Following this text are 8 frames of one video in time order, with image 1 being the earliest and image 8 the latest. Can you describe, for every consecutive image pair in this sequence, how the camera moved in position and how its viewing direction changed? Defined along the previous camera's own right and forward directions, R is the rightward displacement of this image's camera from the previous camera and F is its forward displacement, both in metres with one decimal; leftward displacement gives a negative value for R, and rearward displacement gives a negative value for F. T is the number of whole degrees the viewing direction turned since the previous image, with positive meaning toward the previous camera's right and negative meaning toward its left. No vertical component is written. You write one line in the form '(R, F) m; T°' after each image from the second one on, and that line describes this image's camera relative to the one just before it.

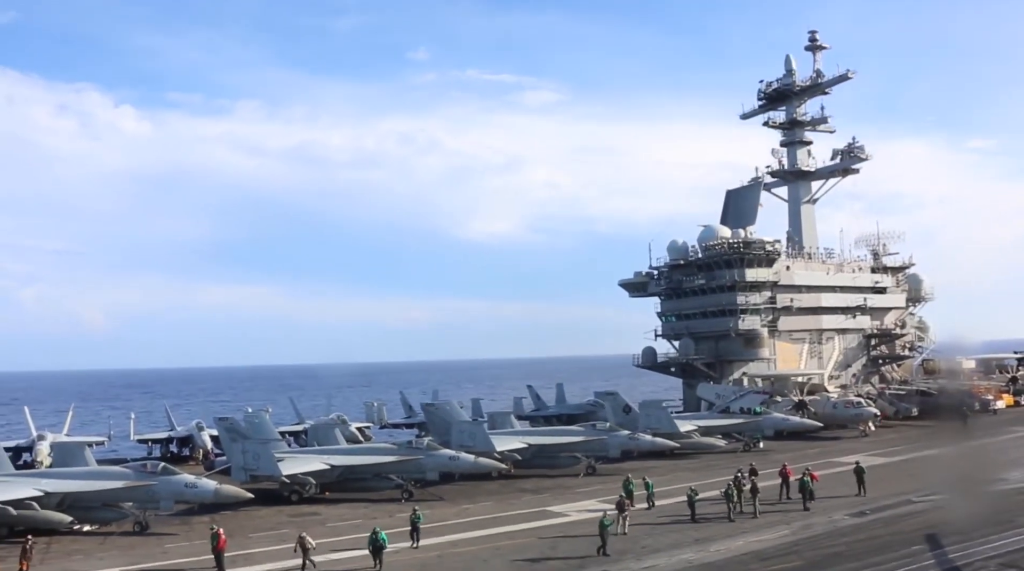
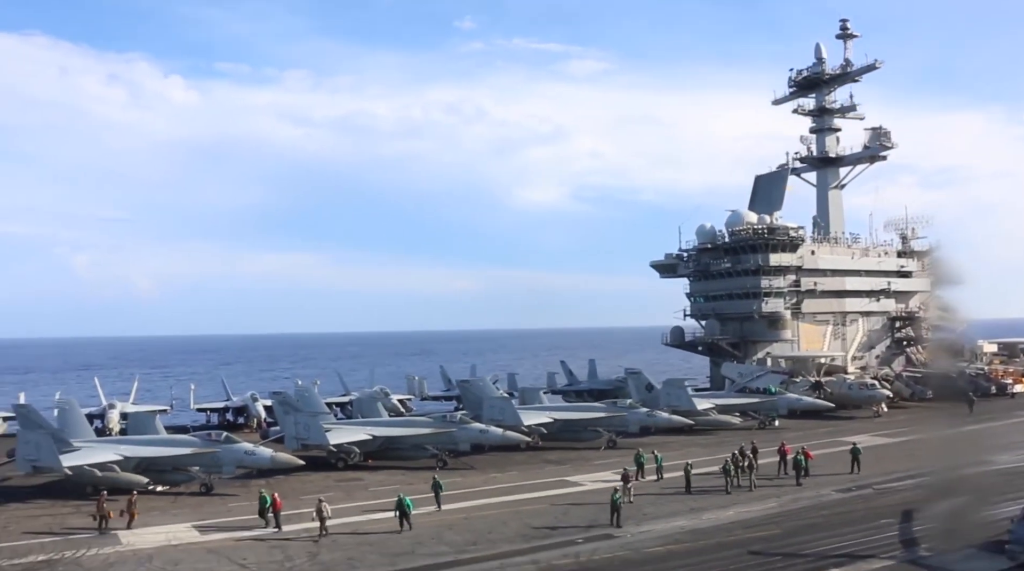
(+0.6, -4.2) m; -2°
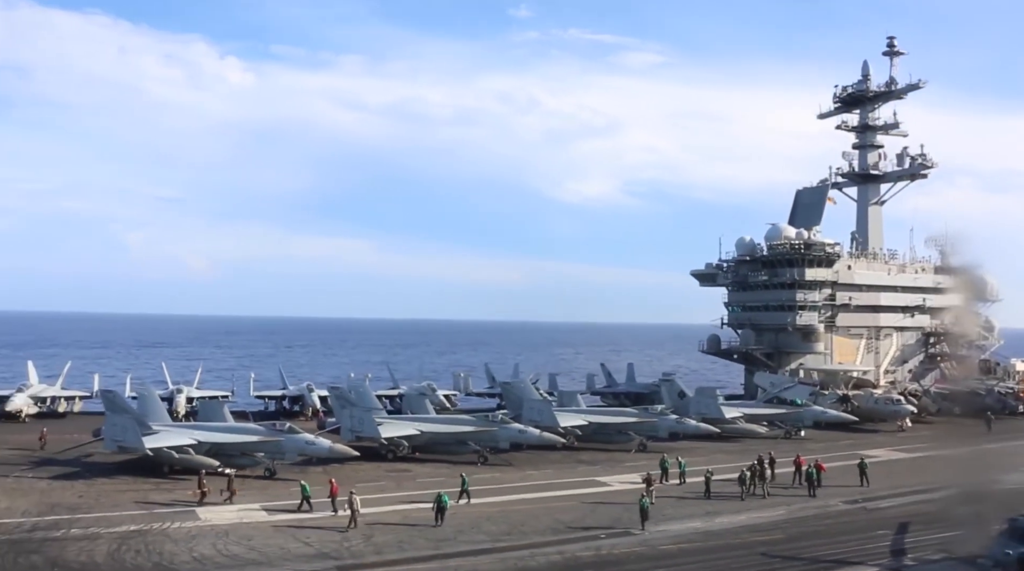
(+0.2, -3.9) m; -2°
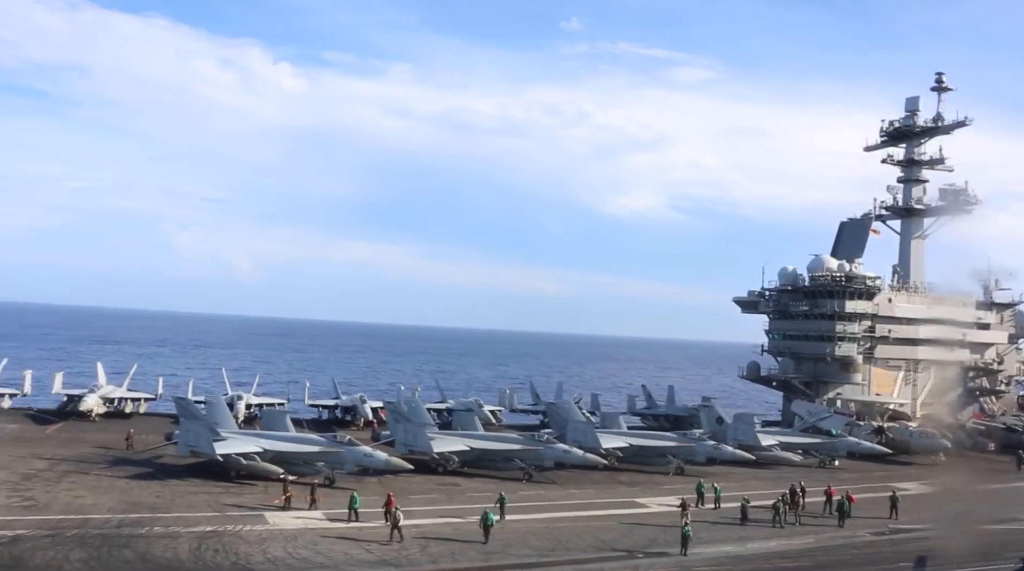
(-0.4, -2.8) m; -2°
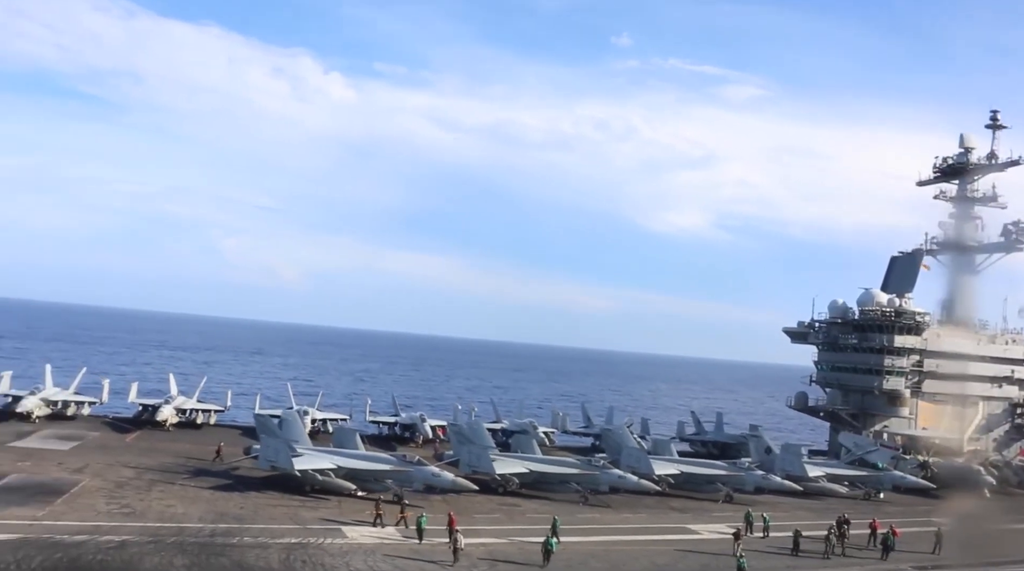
(-0.9, -2.7) m; -2°
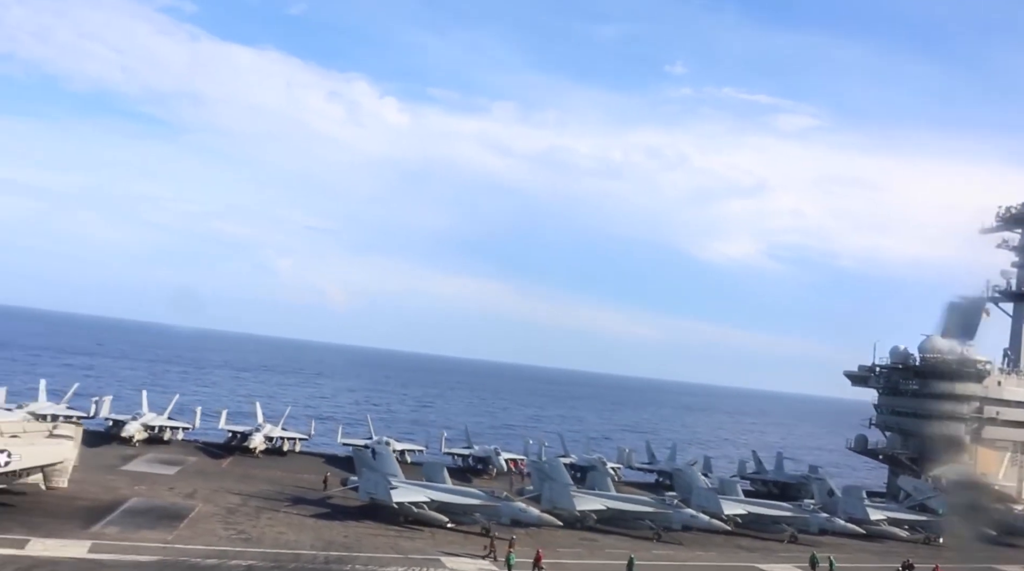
(-1.7, -3.6) m; -2°
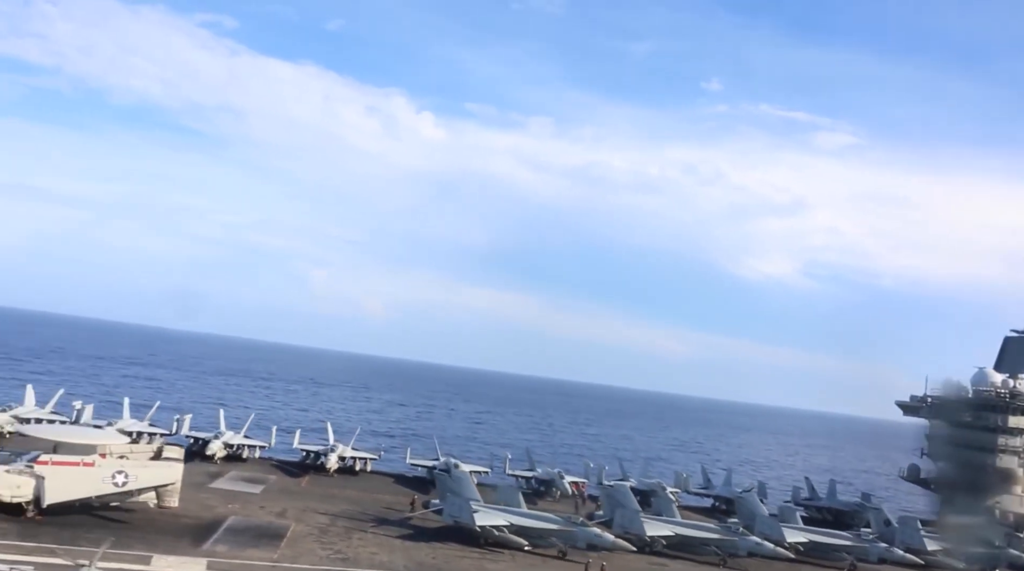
(-2.1, -2.9) m; -2°
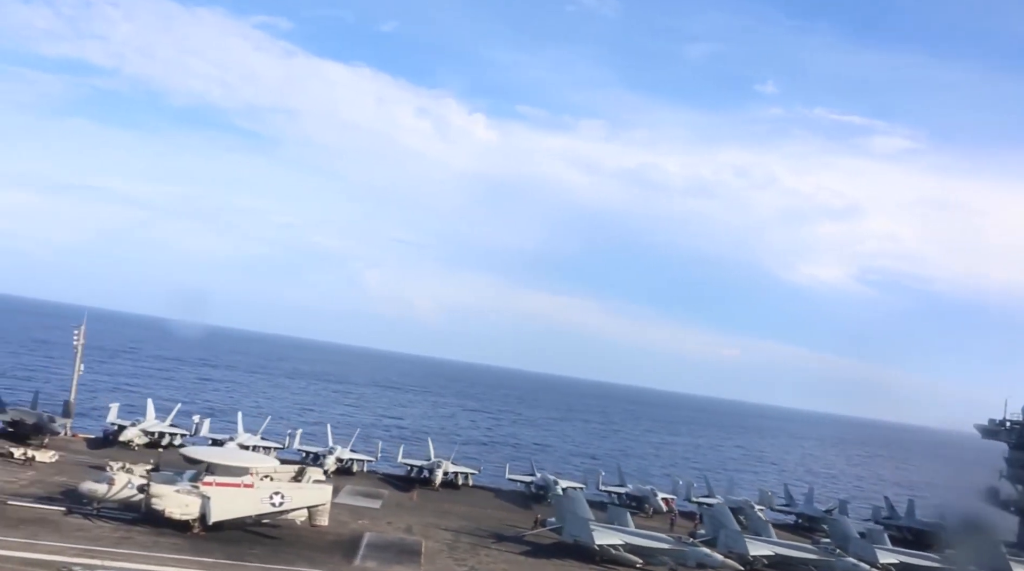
(-3.3, -4.2) m; -3°
